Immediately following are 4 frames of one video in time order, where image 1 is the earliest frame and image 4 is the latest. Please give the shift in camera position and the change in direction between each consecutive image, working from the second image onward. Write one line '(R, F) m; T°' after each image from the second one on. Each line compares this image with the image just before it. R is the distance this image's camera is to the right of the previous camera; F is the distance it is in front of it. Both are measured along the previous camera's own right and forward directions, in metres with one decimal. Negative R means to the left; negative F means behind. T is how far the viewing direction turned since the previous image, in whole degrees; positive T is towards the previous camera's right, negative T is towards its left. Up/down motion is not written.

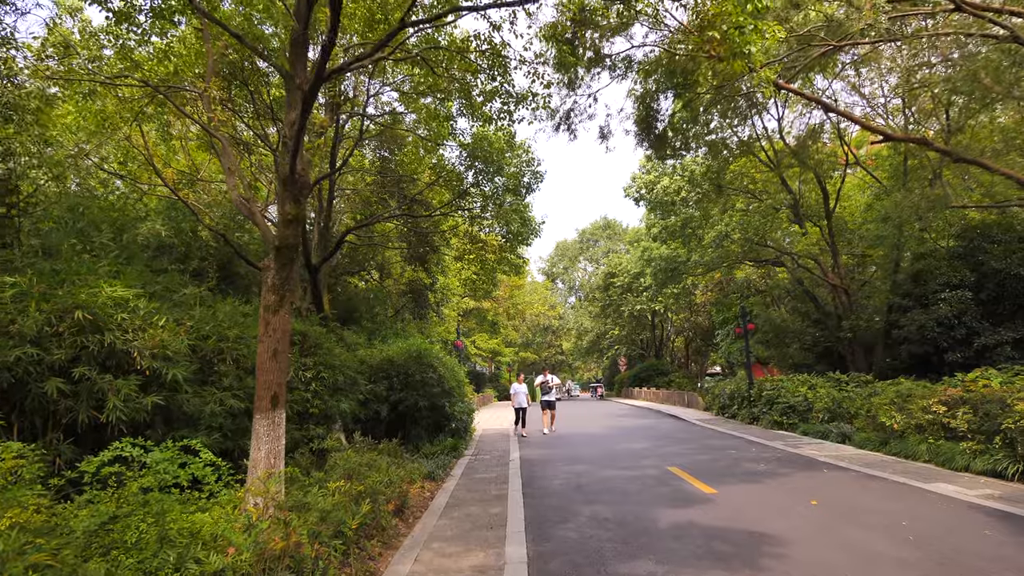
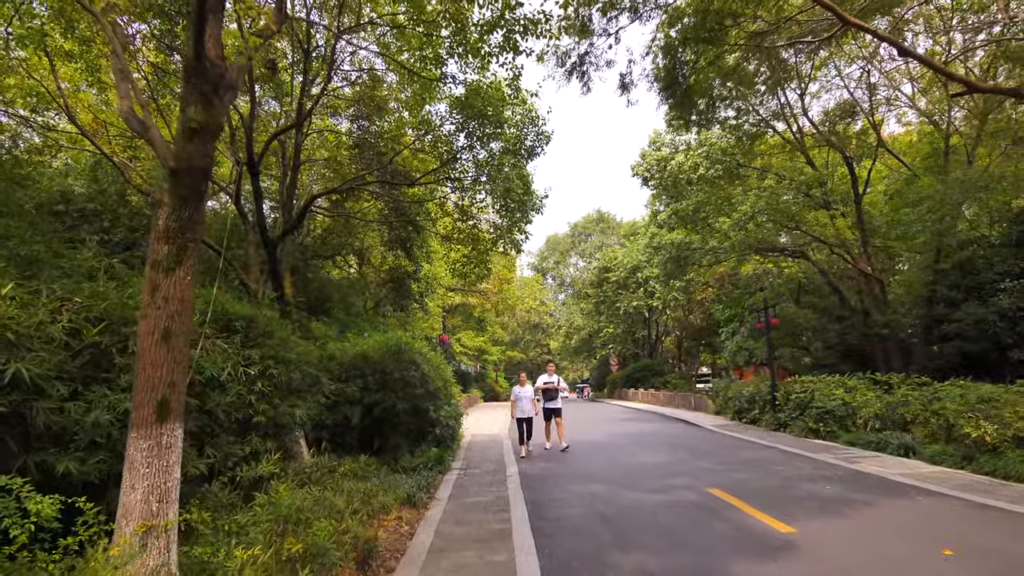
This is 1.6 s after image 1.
(-0.3, +1.9) m; +2°
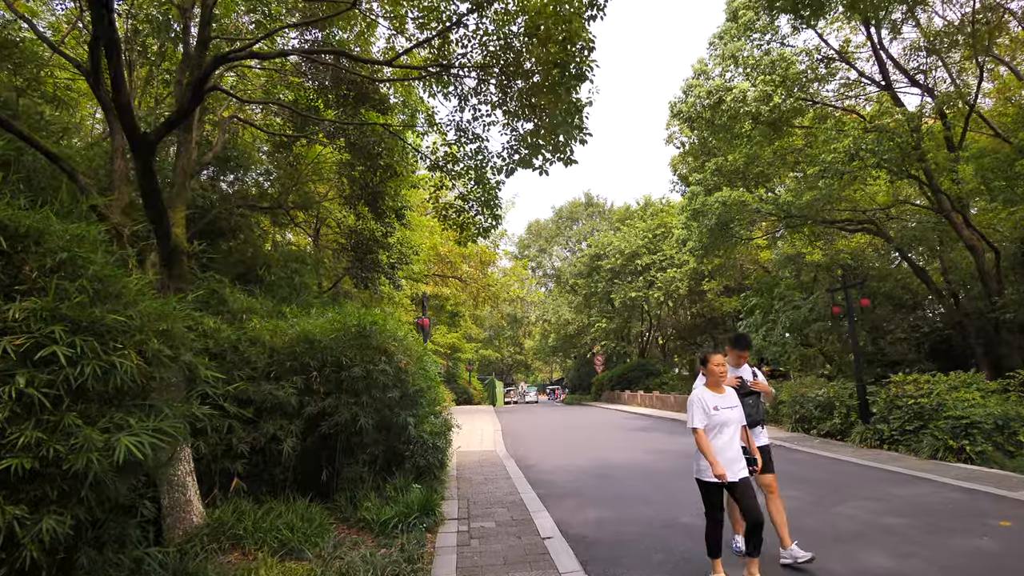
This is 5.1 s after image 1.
(-0.8, +3.8) m; +4°
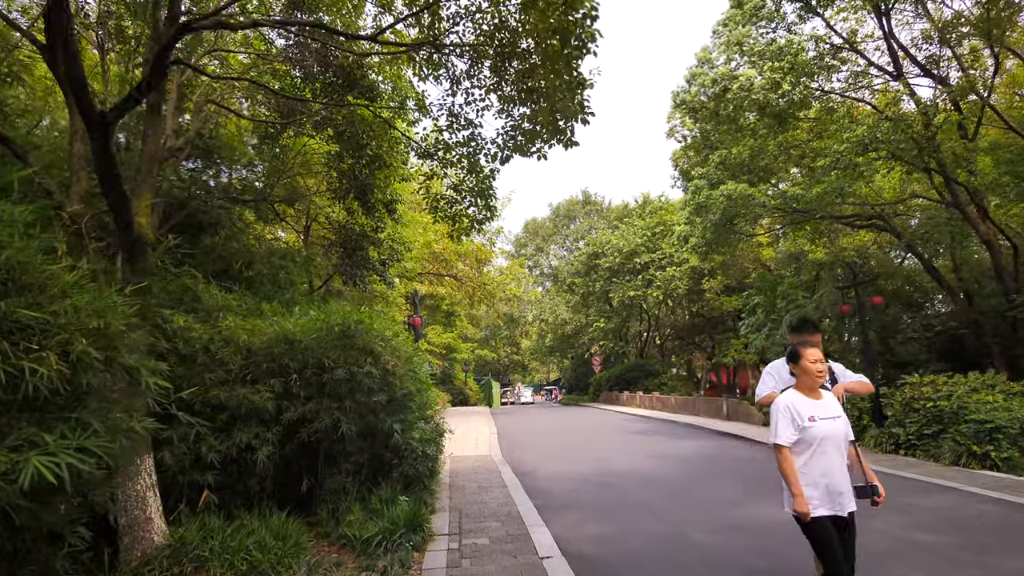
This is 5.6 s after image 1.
(0.0, +0.5) m; 0°
